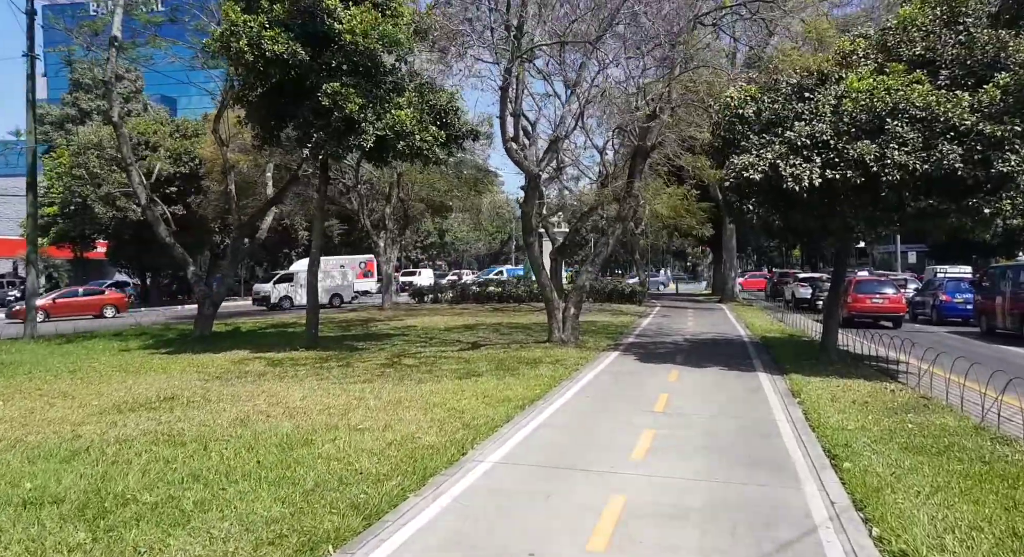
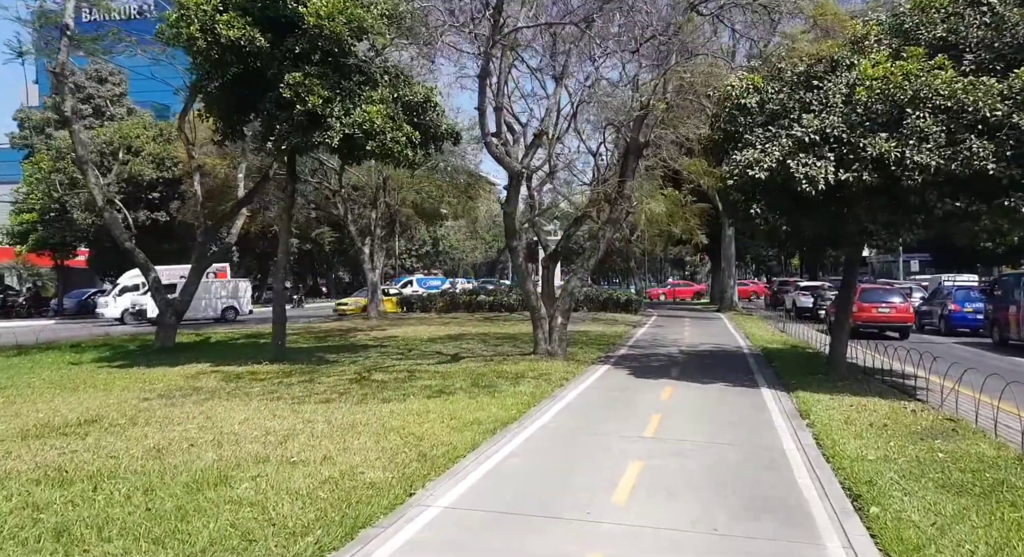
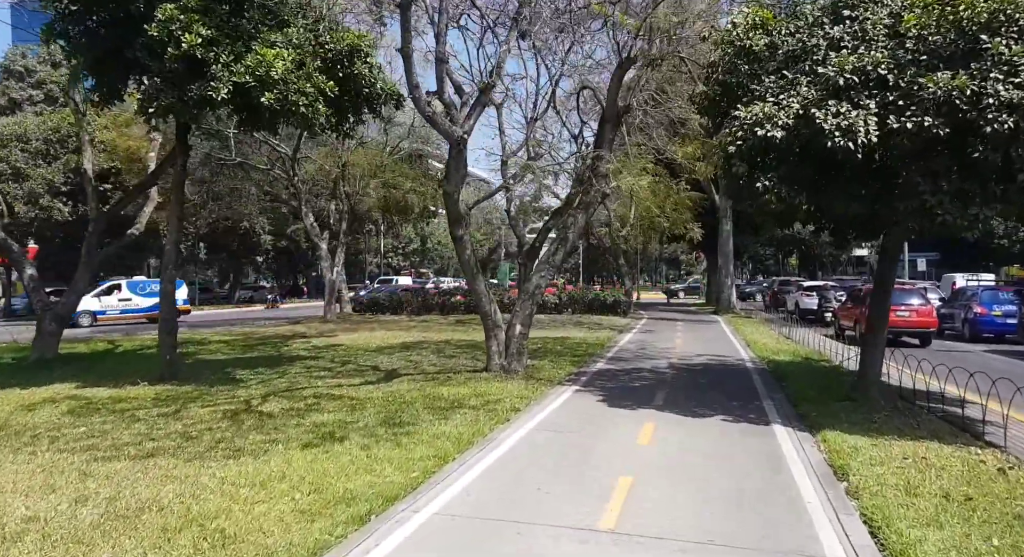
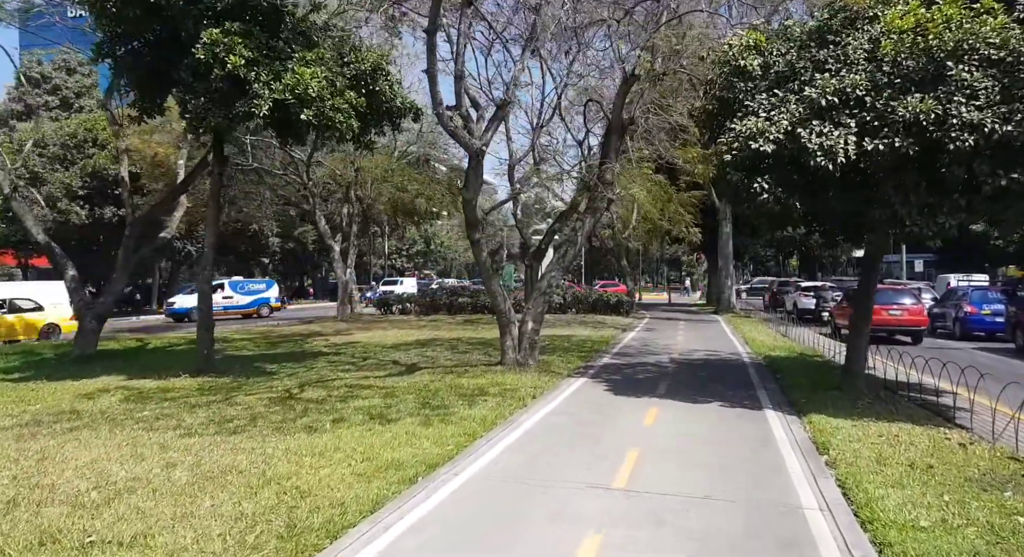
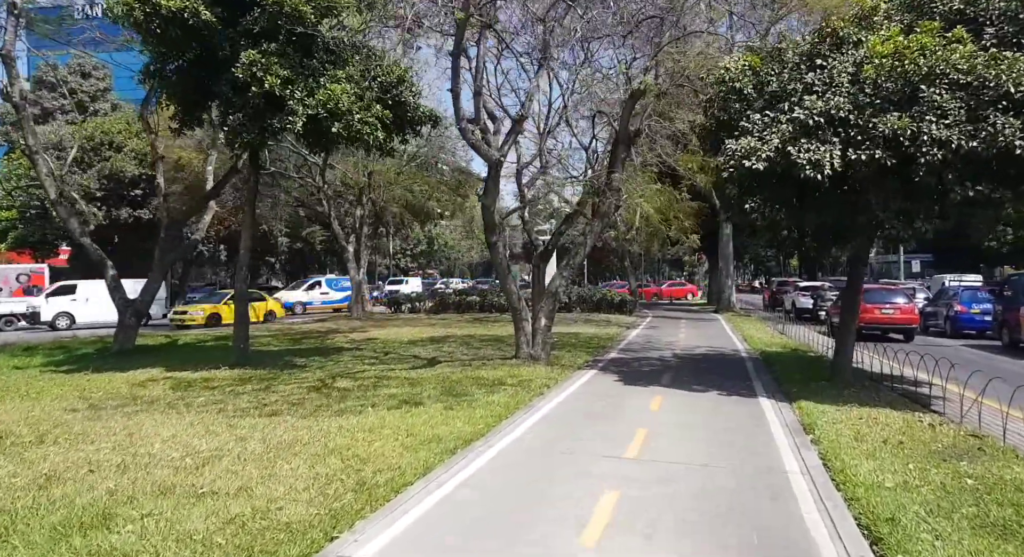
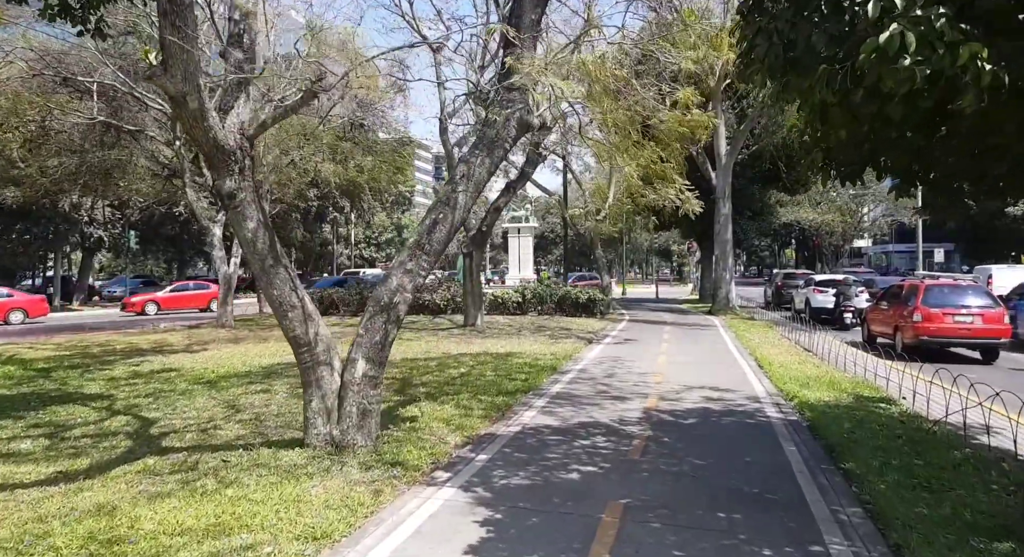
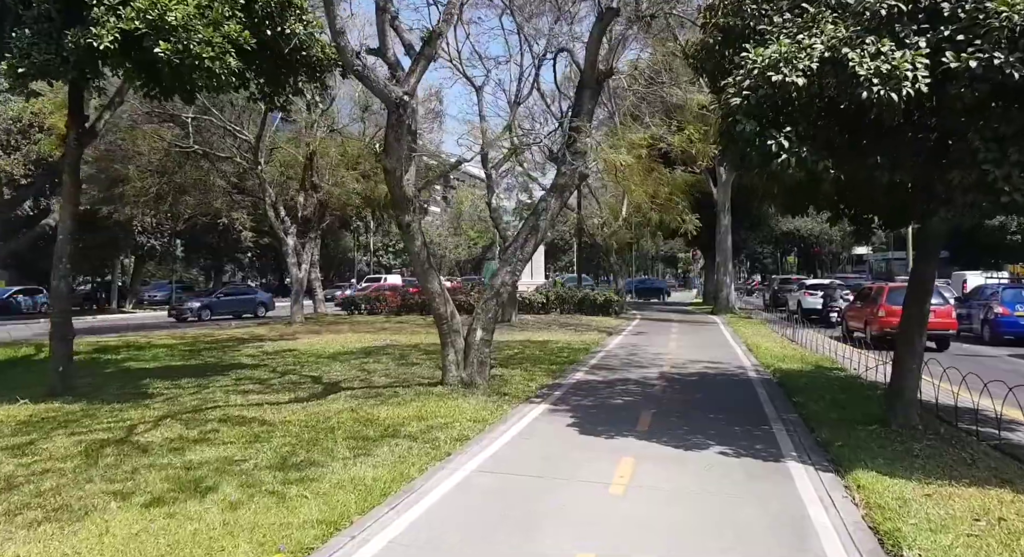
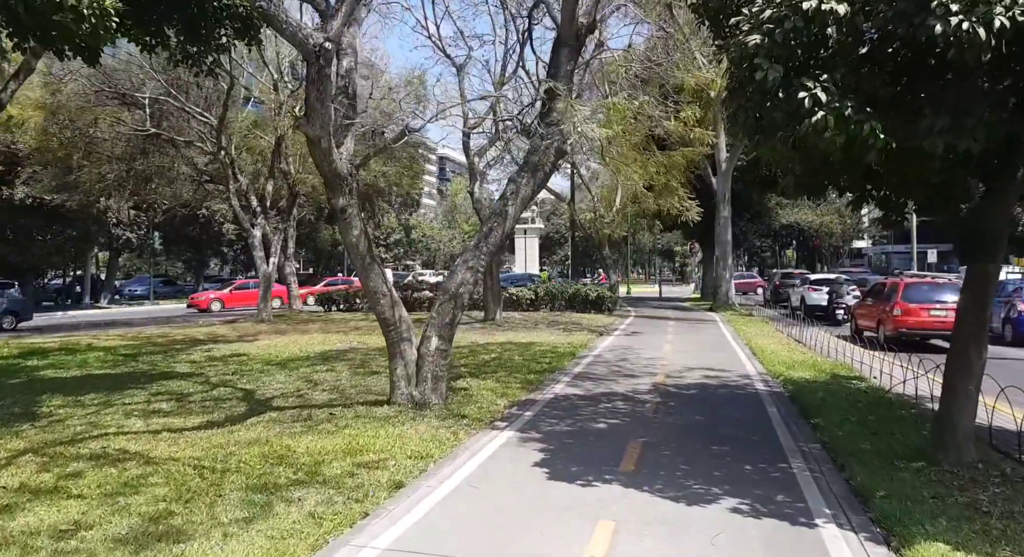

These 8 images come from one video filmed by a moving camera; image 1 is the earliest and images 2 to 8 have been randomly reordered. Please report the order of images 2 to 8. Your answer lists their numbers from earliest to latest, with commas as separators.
2, 5, 4, 3, 7, 8, 6
